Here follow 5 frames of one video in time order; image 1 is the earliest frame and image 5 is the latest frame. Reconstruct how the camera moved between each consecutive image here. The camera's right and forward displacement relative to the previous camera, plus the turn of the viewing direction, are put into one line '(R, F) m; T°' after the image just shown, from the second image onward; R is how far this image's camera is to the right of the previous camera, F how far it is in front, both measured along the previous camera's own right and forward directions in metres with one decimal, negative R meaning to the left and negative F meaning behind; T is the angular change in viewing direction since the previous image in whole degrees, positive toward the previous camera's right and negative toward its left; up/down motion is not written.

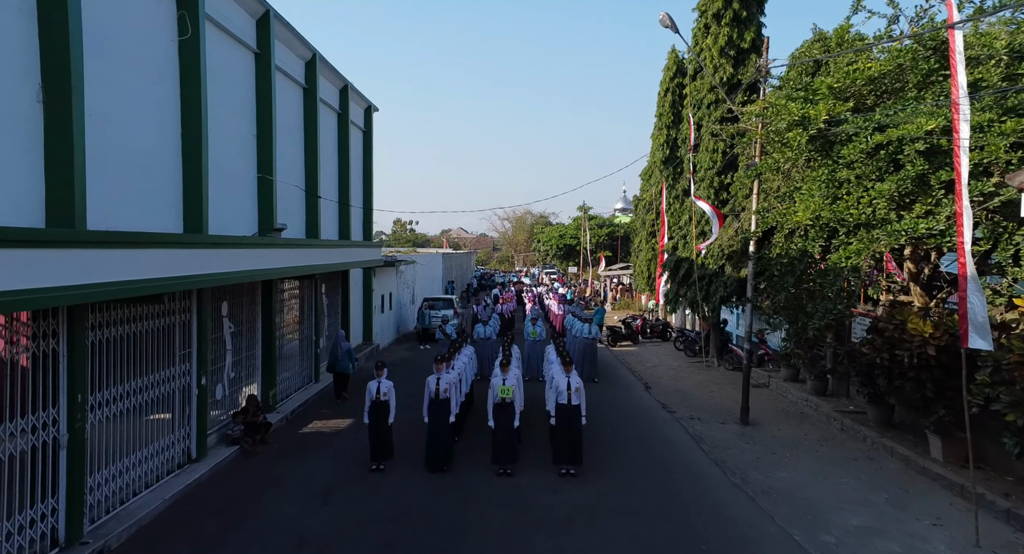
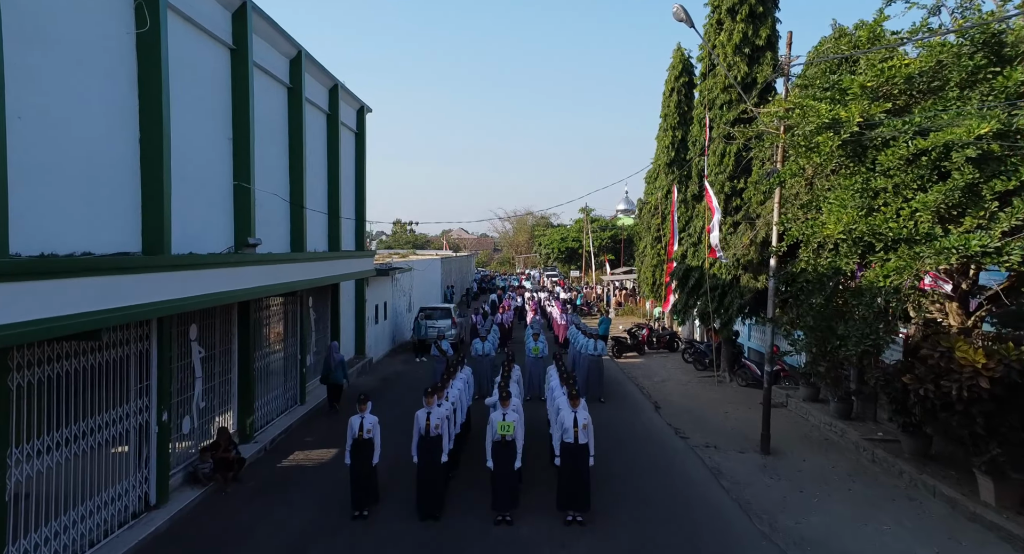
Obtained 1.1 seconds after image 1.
(0.0, +1.0) m; 0°
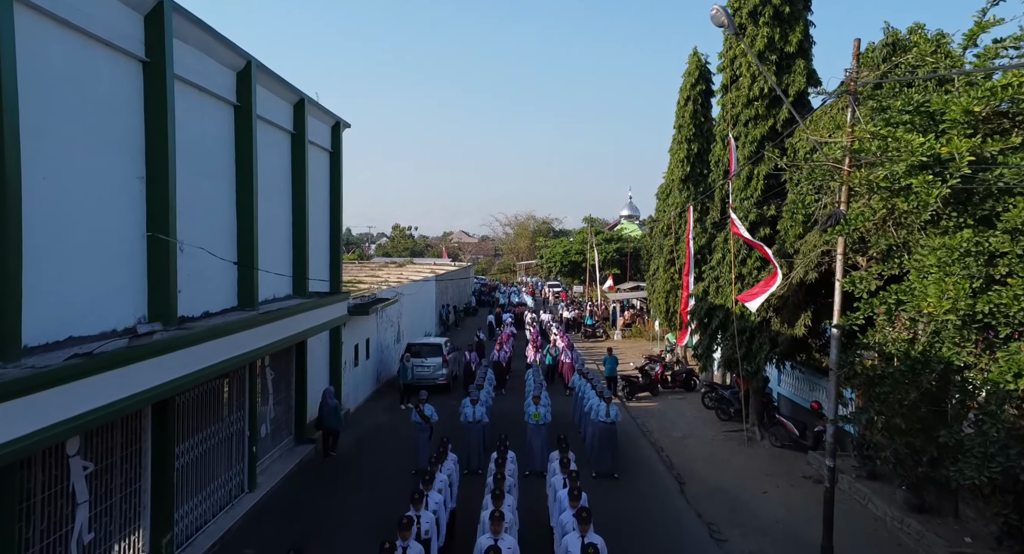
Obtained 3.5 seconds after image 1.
(+0.1, +2.3) m; 0°
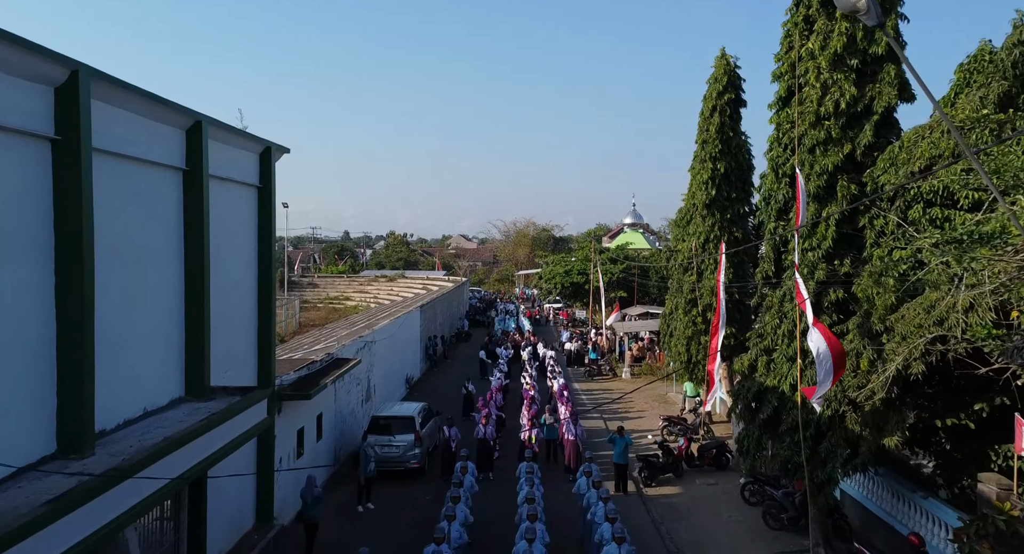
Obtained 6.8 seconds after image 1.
(+0.2, +3.9) m; 0°
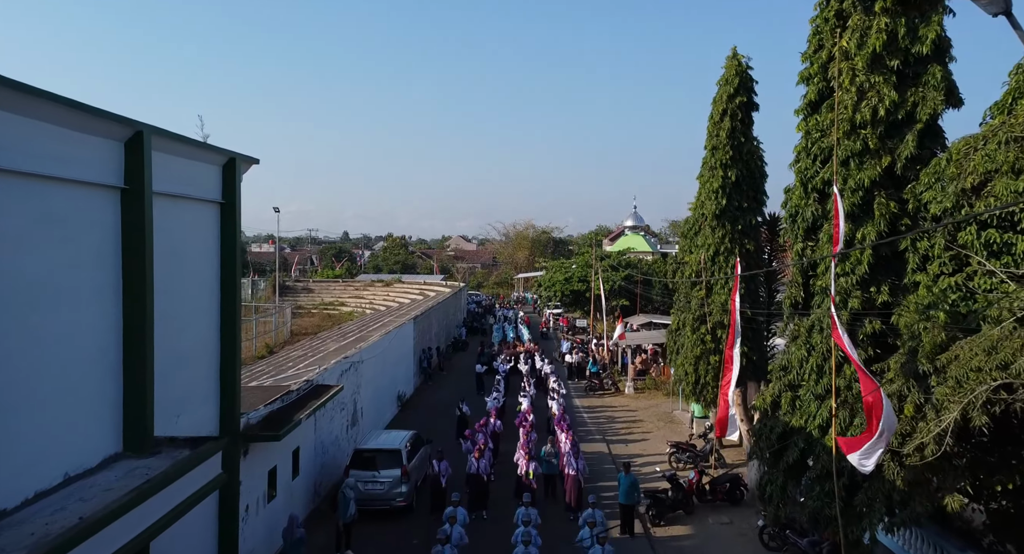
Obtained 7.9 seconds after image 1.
(+0.1, +1.3) m; 0°
